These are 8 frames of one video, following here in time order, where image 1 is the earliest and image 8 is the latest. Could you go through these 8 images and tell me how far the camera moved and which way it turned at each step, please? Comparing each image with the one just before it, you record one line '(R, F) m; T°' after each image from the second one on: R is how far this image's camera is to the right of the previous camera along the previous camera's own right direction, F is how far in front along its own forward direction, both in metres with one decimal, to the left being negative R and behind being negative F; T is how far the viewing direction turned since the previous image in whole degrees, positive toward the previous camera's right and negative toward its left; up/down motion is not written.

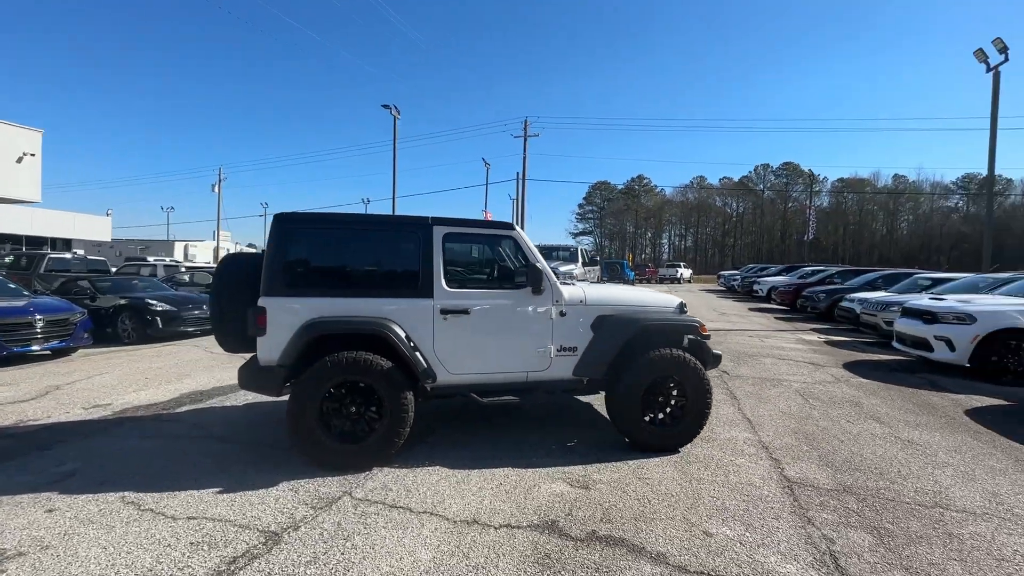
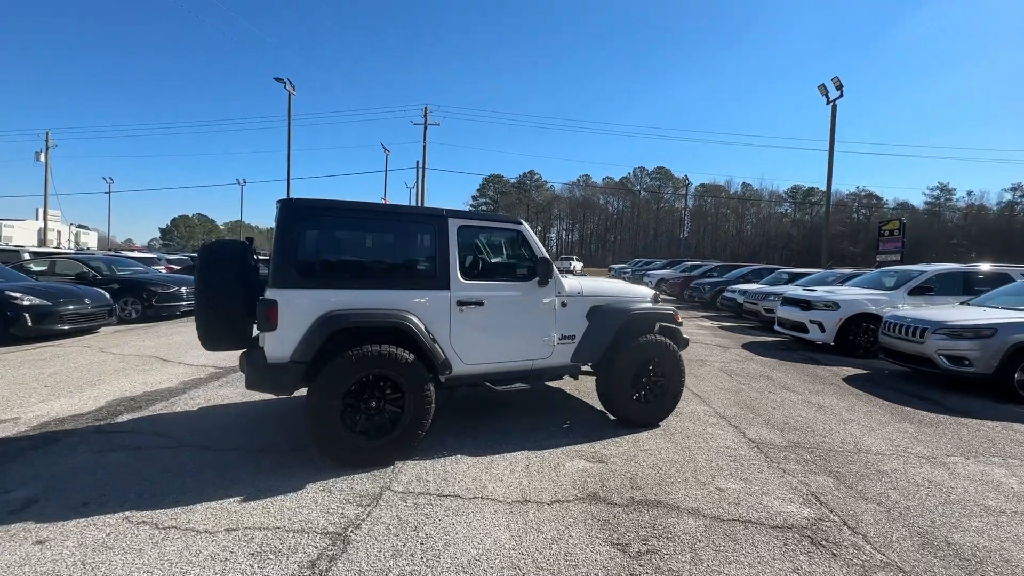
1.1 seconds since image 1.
(-1.2, 0.0) m; +14°
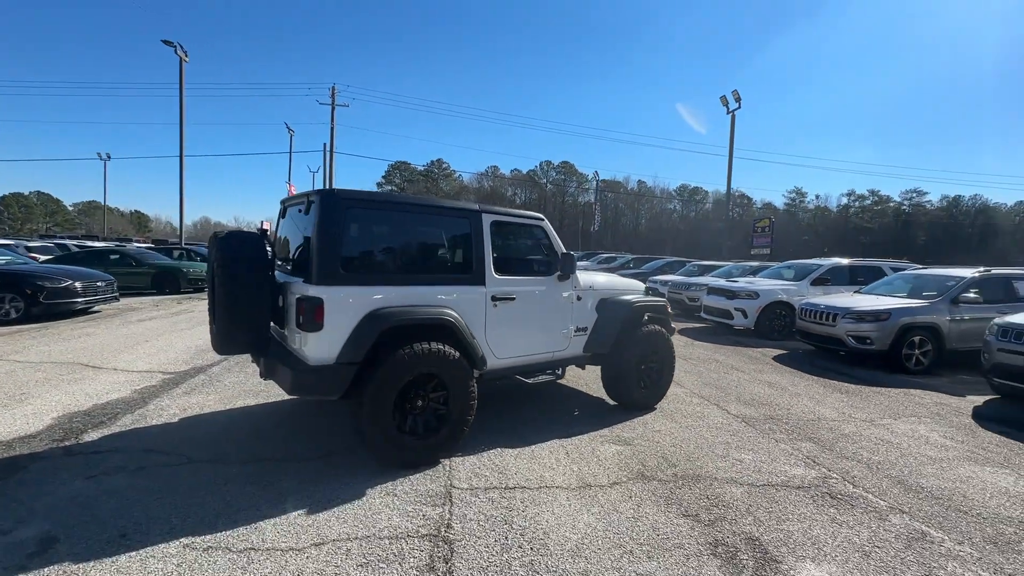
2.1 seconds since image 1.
(-1.3, 0.0) m; +12°
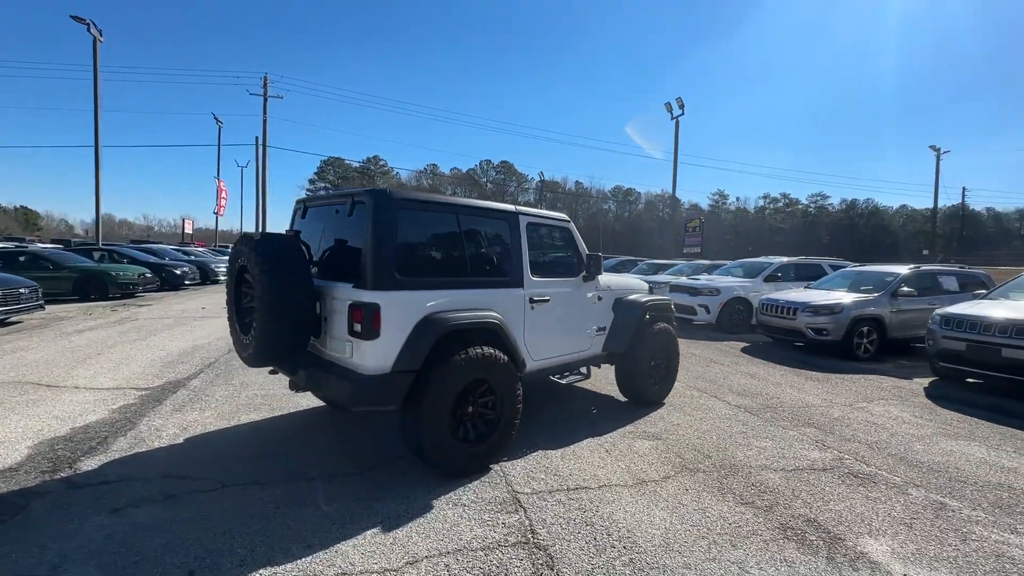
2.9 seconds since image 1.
(-1.0, +0.1) m; +8°
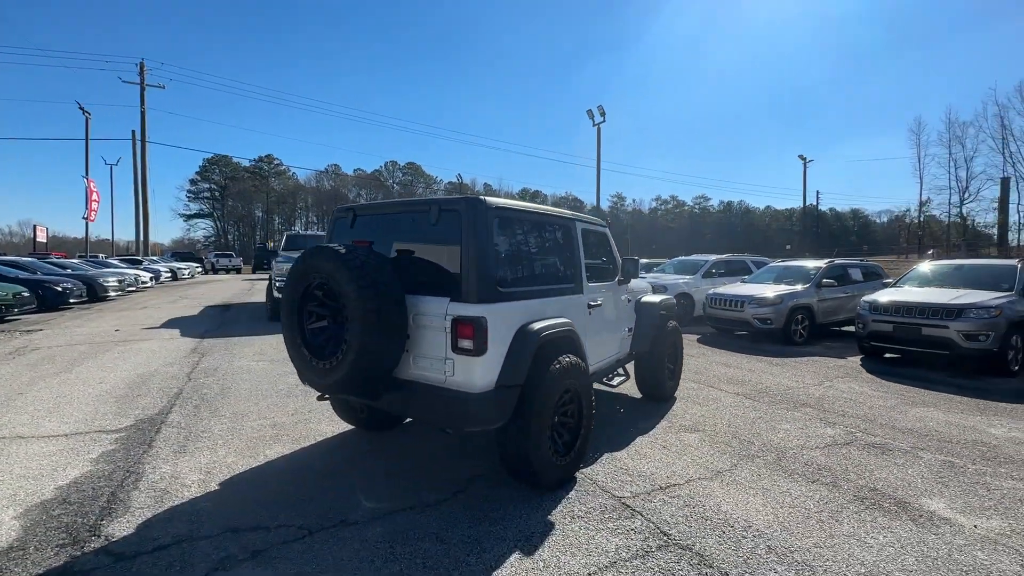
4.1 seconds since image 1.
(-1.4, +0.2) m; +11°
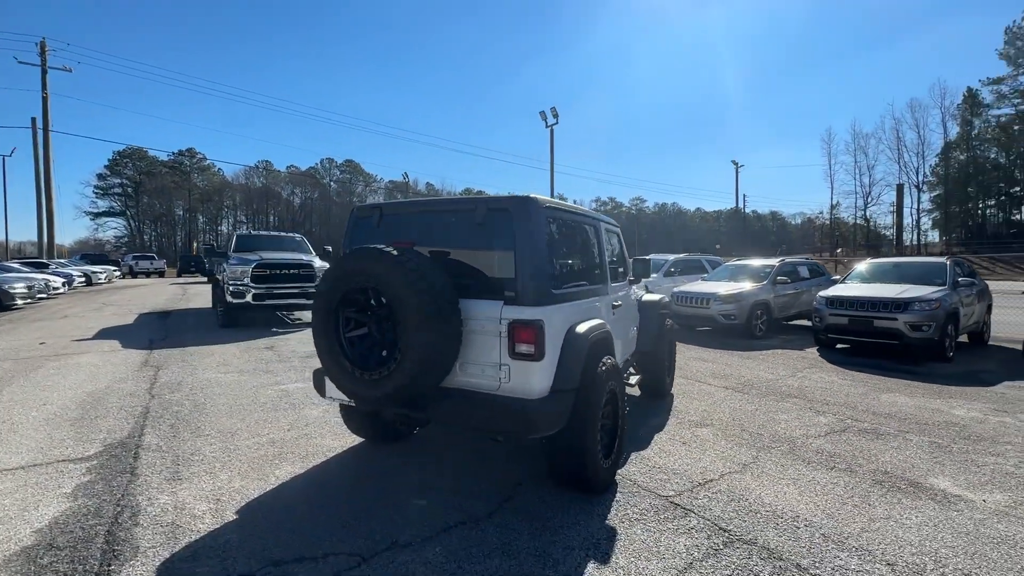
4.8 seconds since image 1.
(-0.8, +0.2) m; +7°
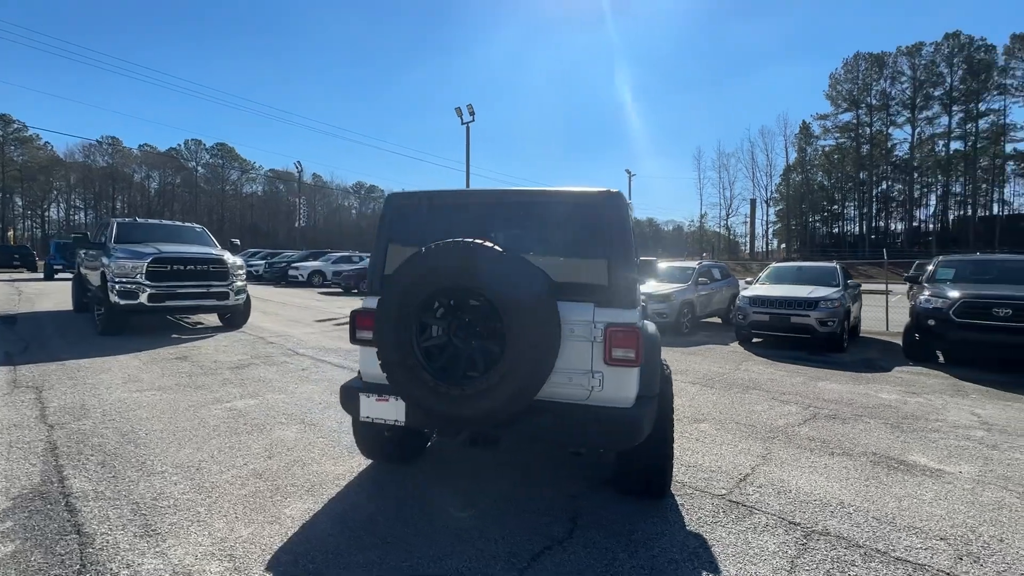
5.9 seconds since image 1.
(-1.3, +0.4) m; +13°
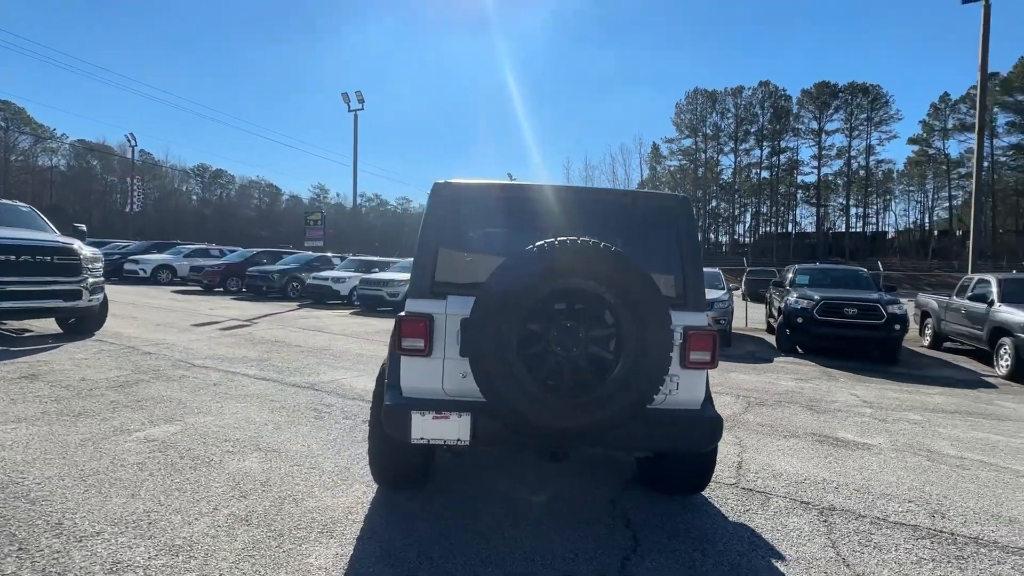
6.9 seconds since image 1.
(-1.3, +0.4) m; +16°
